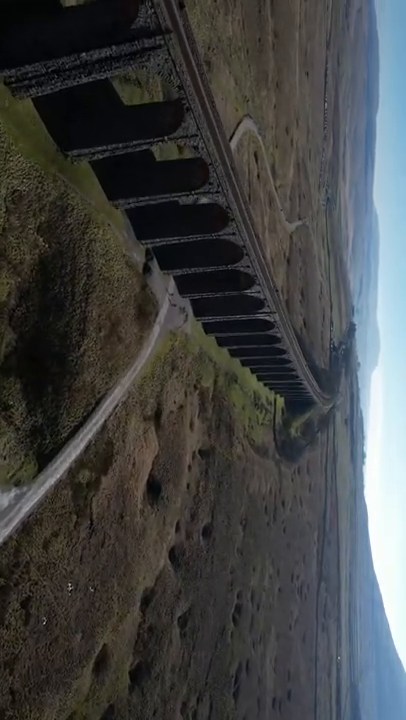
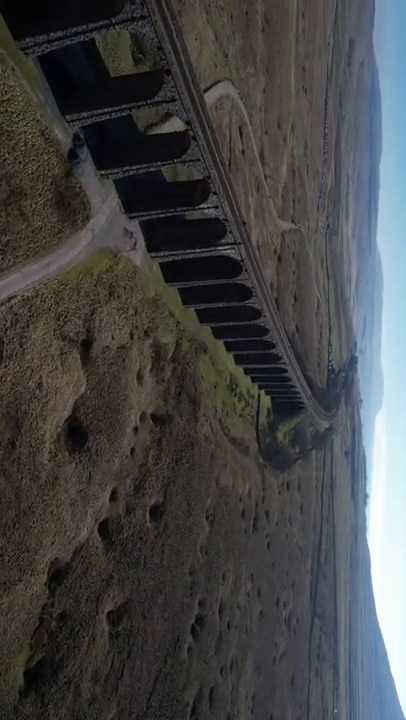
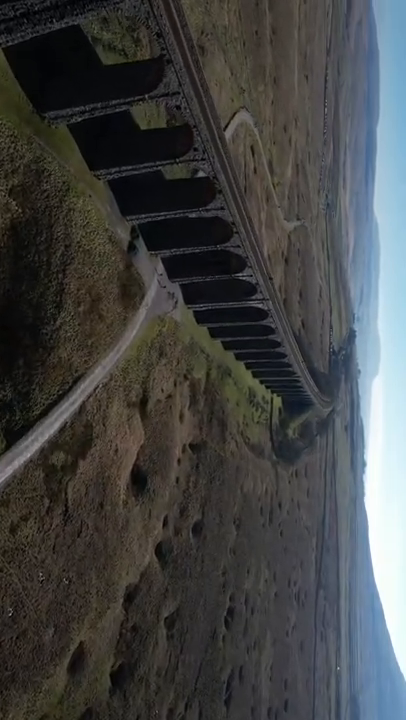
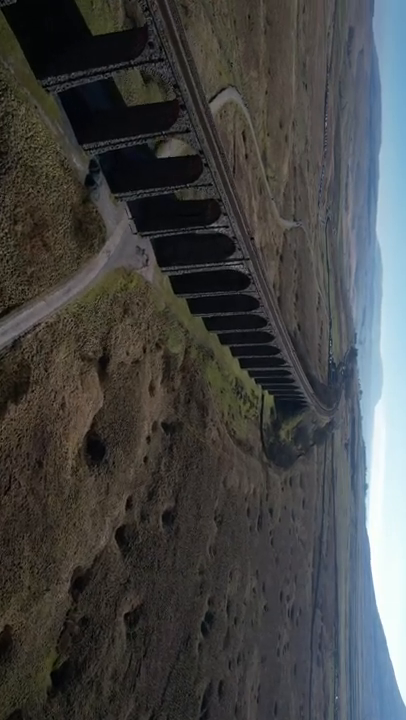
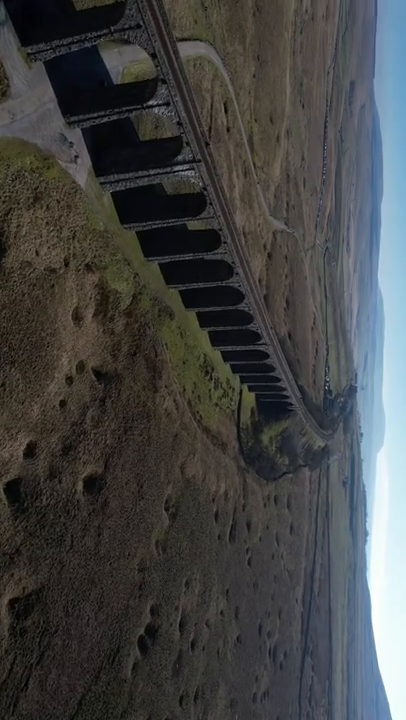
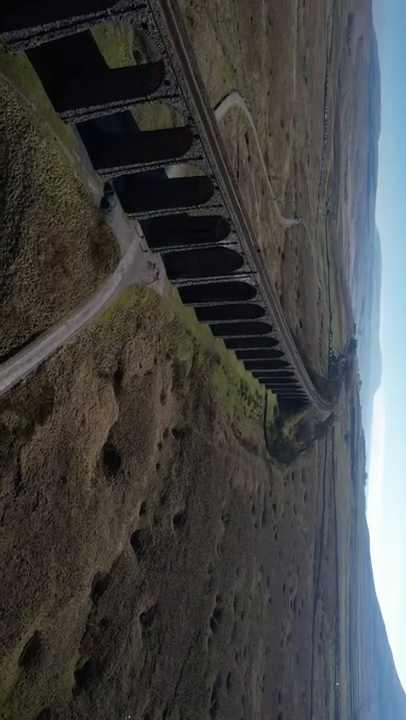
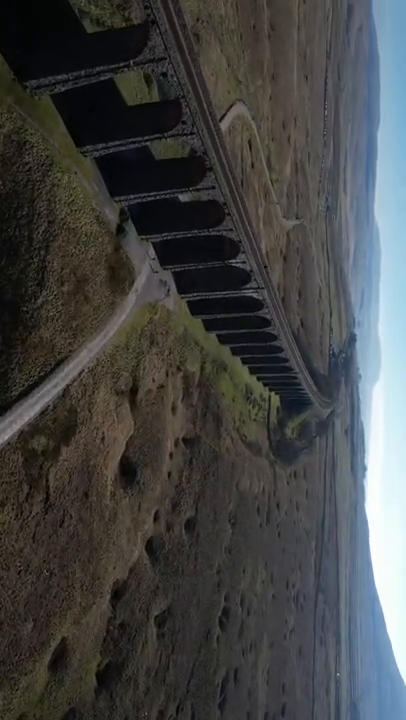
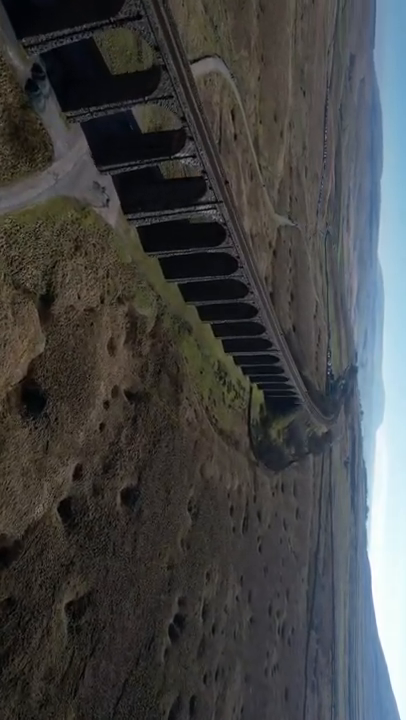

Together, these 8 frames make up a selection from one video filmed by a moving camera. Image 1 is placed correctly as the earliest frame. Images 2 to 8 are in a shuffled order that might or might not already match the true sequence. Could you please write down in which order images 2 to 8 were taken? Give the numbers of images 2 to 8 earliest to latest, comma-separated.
3, 7, 6, 4, 2, 8, 5
